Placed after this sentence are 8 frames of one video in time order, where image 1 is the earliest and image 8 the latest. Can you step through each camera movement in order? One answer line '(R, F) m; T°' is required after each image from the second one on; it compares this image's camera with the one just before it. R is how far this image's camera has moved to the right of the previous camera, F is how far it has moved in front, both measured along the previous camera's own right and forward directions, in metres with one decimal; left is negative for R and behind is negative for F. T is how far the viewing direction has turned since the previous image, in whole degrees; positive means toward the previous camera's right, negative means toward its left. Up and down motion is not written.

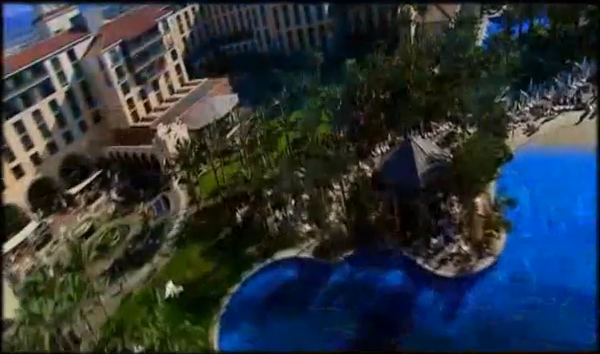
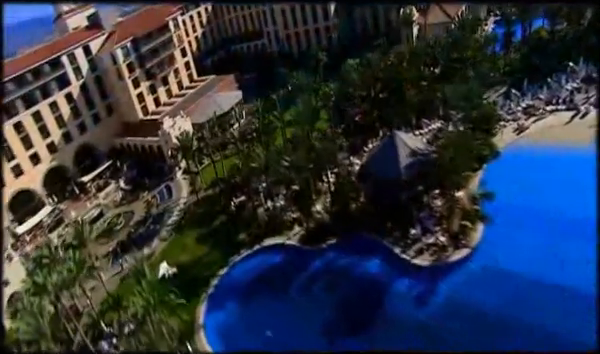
(+0.7, -0.9) m; -2°
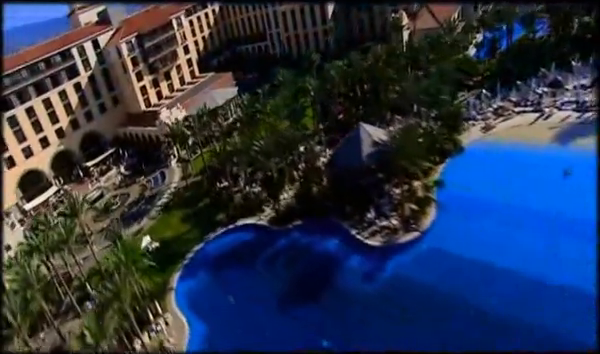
(+1.1, -1.3) m; -2°
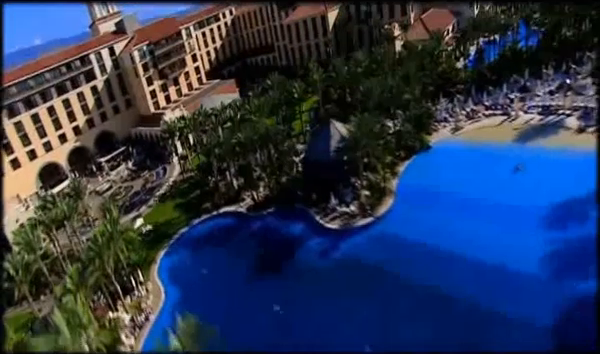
(+1.4, -1.6) m; -3°
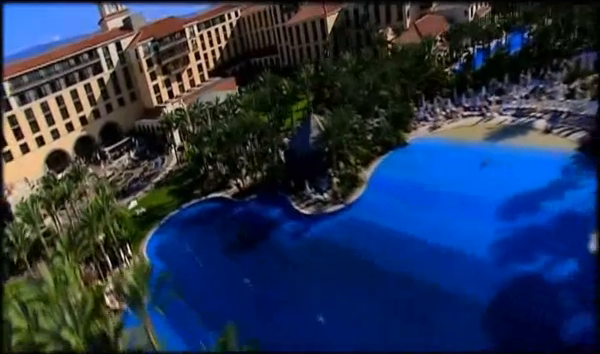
(+0.9, -1.3) m; -1°
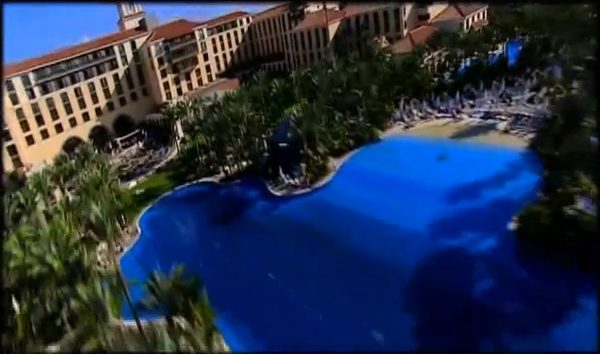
(+1.4, -2.0) m; -3°
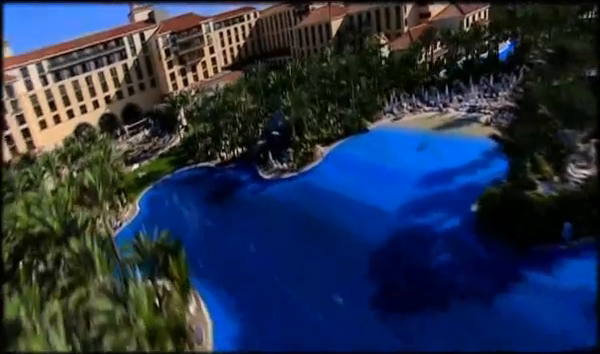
(+0.8, -1.2) m; -2°
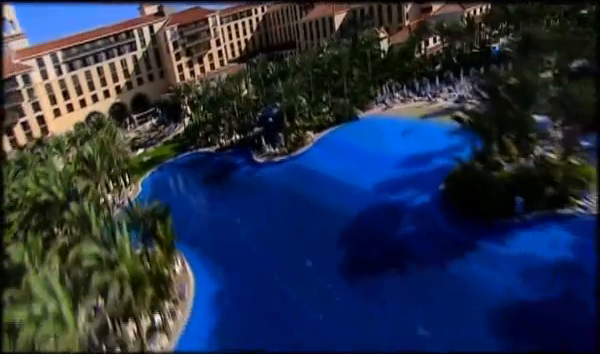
(+0.9, -1.2) m; -2°
